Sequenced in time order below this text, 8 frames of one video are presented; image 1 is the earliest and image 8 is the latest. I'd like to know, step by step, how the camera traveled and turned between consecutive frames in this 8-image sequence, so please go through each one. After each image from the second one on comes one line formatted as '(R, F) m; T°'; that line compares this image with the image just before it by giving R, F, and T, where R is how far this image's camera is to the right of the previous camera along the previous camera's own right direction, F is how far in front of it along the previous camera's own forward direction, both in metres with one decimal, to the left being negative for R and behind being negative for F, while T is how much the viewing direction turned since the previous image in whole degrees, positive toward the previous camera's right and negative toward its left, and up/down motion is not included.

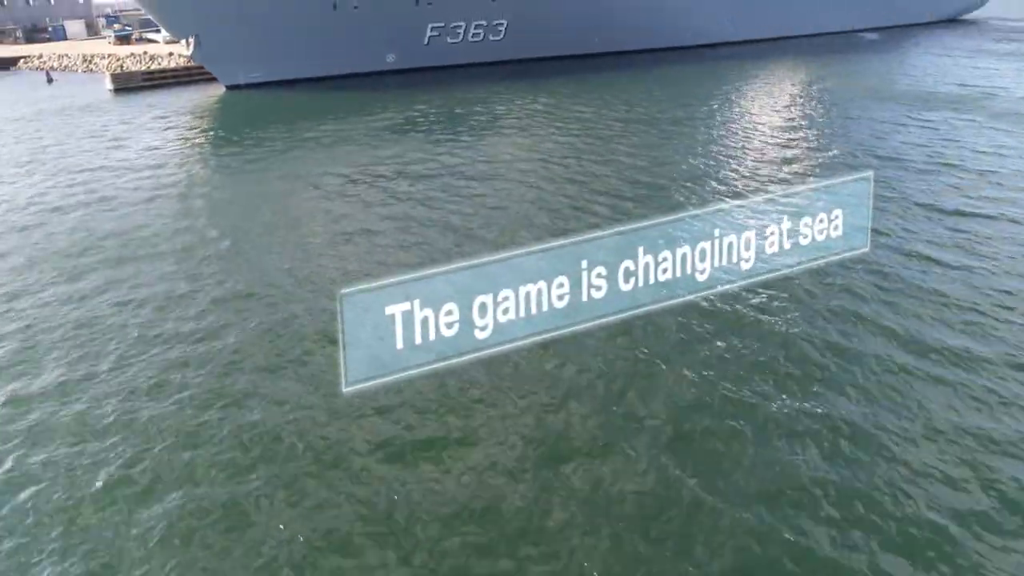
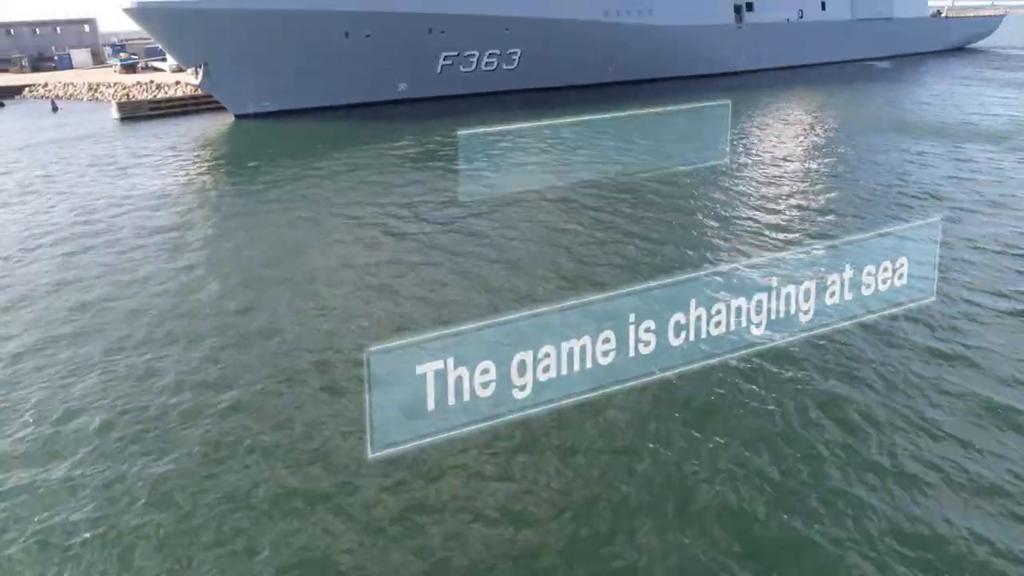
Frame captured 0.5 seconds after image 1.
(-0.3, +0.5) m; 0°
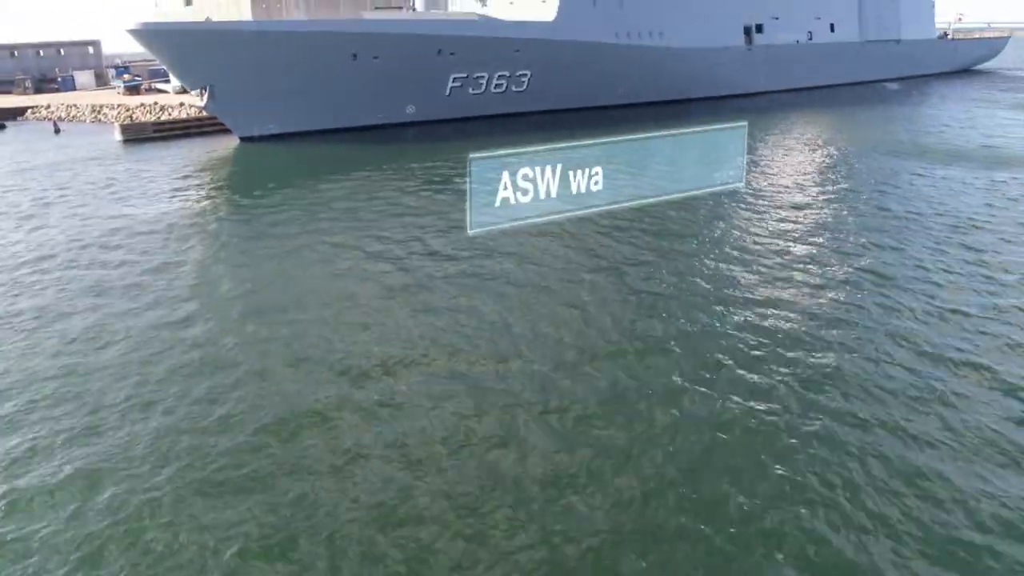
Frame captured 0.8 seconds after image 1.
(-0.2, +0.4) m; 0°
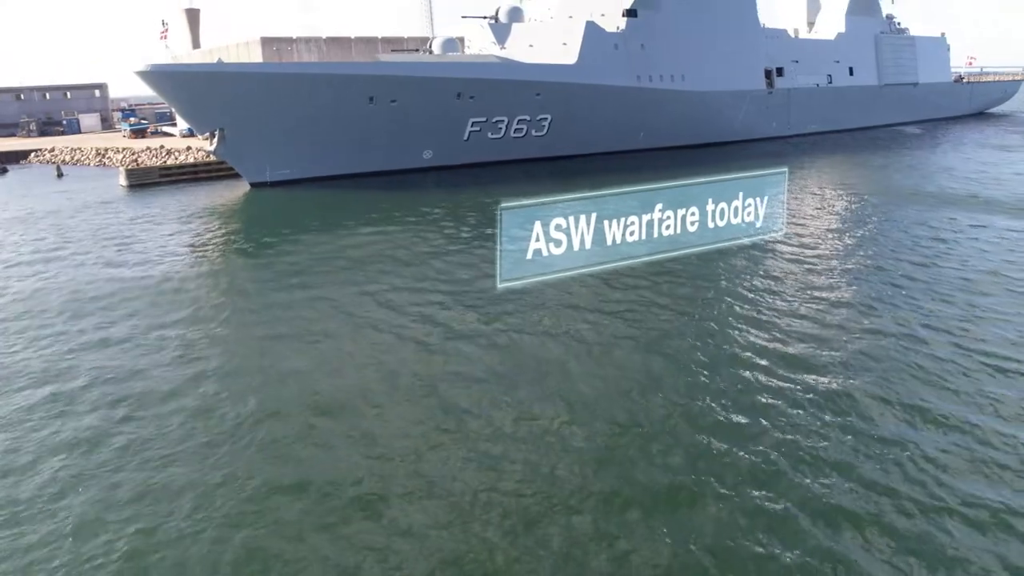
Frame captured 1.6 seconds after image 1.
(-0.5, +0.8) m; 0°
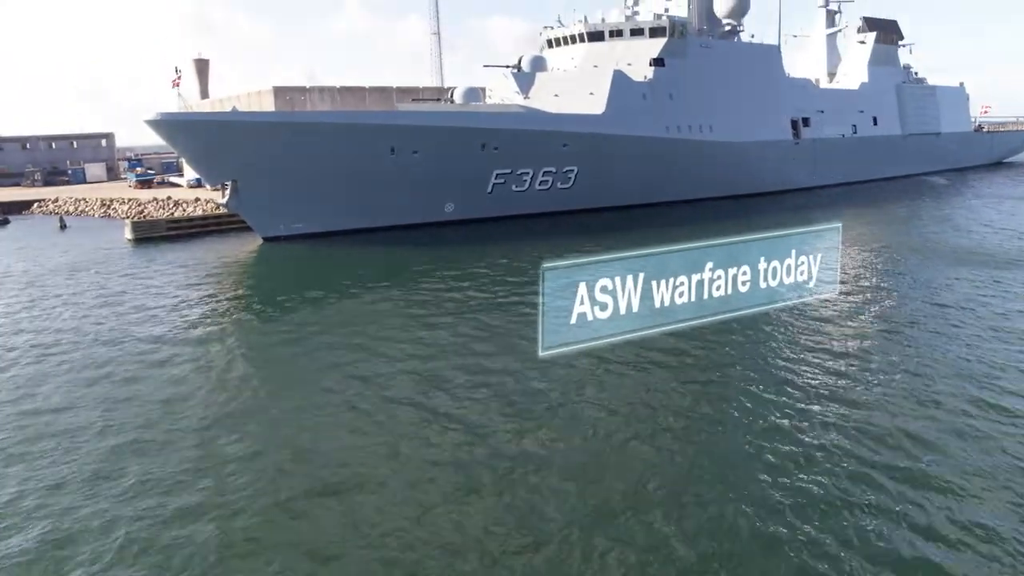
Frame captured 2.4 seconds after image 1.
(-0.5, +0.9) m; 0°
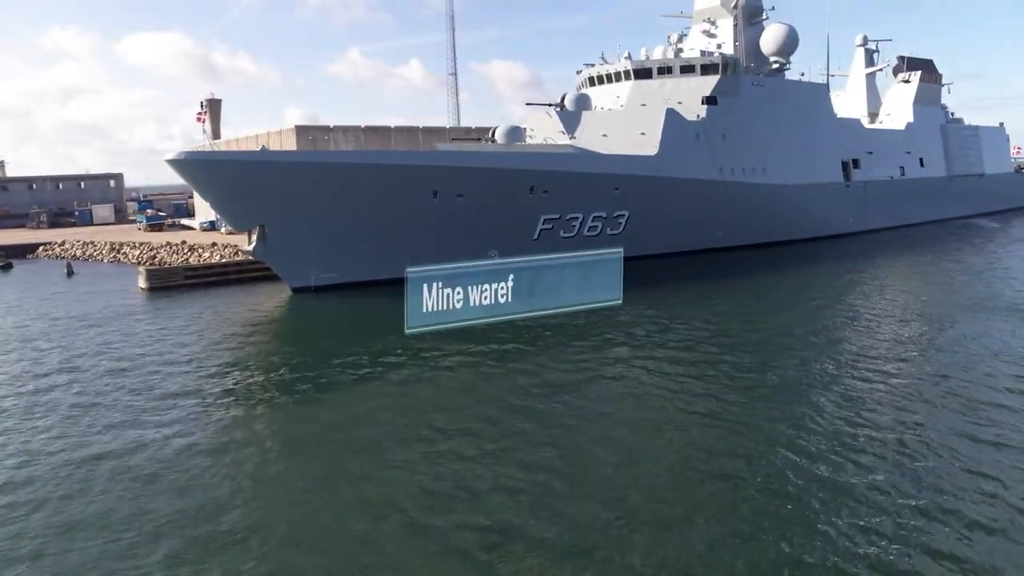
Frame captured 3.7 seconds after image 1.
(-0.9, +1.3) m; 0°
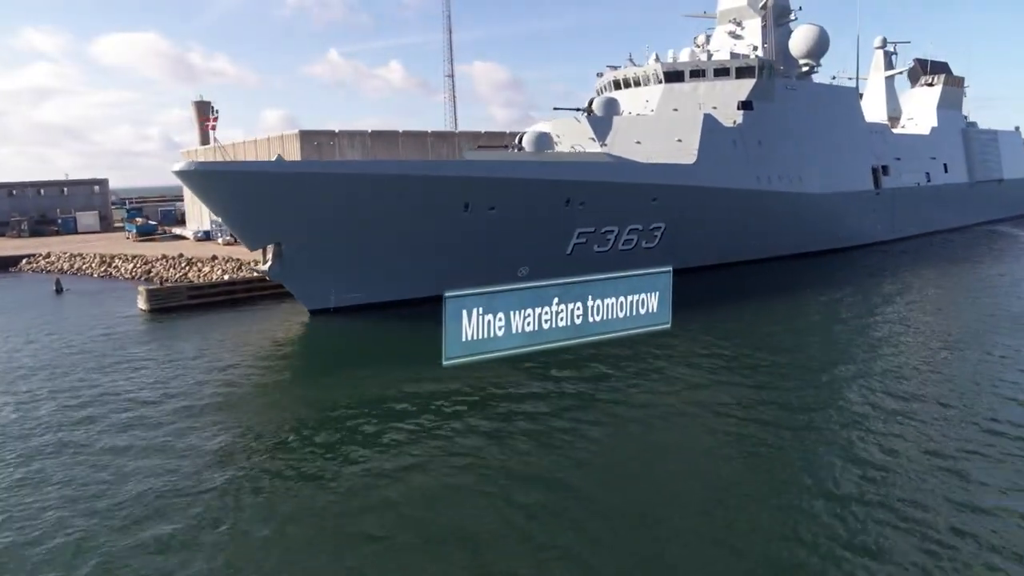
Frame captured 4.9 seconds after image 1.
(-0.9, +1.0) m; +1°
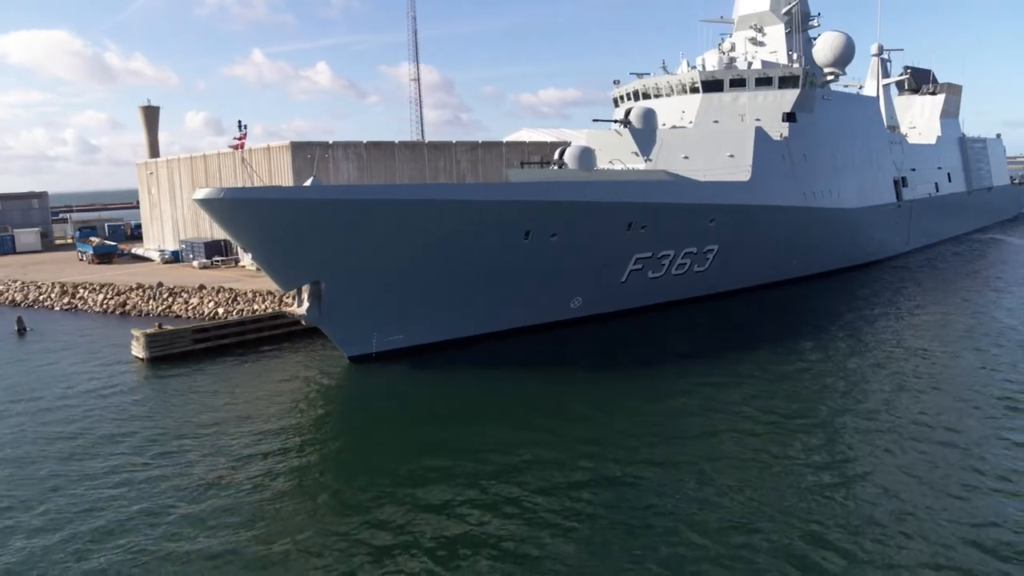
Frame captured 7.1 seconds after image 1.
(-1.9, +1.5) m; +5°
